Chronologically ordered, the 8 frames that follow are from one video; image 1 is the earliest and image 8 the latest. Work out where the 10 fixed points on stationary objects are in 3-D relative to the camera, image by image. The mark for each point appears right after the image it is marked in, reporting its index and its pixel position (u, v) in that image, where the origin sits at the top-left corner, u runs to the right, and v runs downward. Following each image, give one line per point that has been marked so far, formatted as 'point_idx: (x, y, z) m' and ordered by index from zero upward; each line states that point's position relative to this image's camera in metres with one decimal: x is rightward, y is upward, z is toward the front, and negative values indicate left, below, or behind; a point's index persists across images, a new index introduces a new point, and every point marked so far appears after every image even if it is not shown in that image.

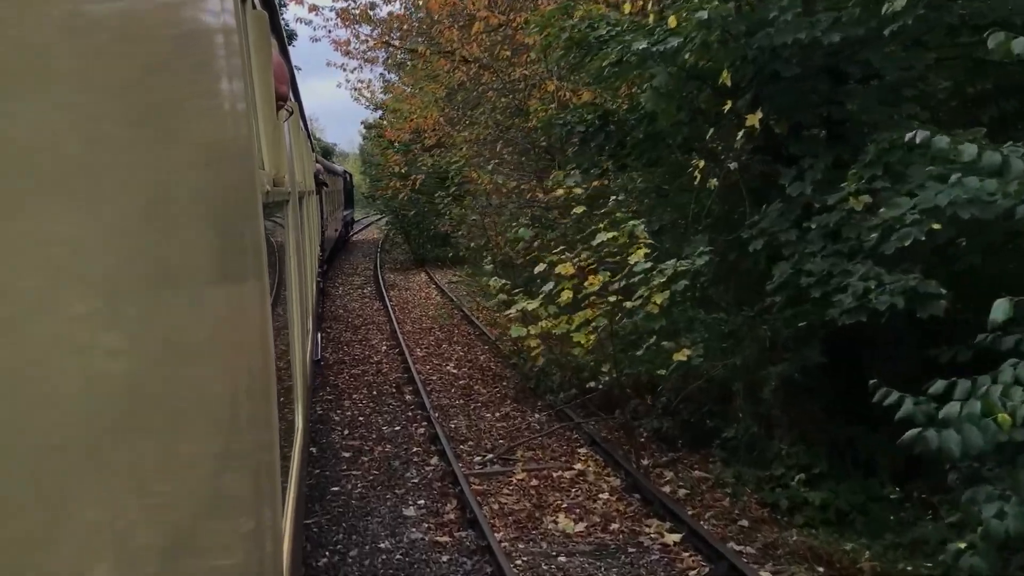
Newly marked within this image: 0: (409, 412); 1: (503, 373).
0: (-0.8, -1.0, +7.9) m
1: (-0.1, -0.8, +9.0) m
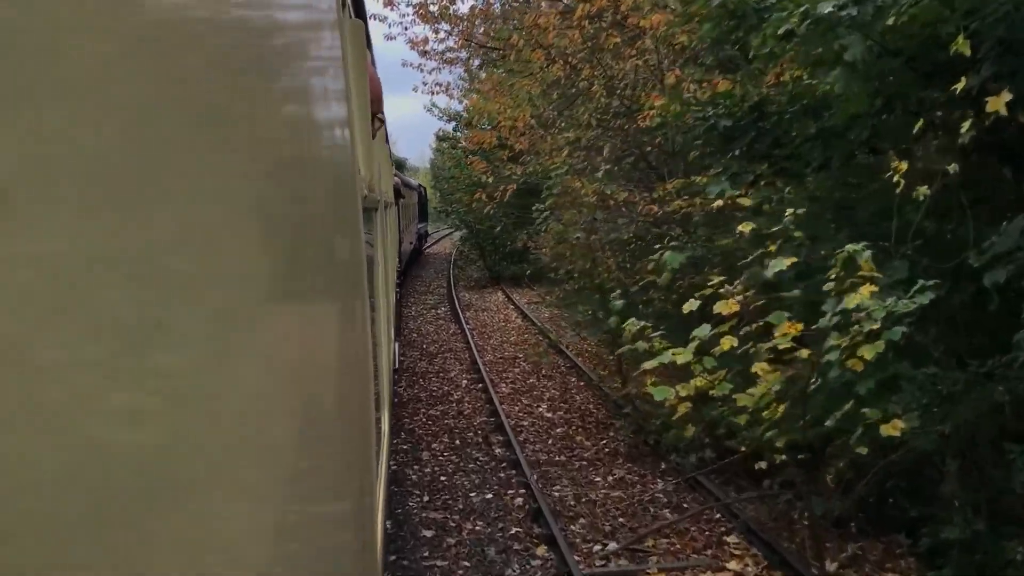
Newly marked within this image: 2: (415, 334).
0: (-0.1, -1.2, +6.4) m
1: (+0.8, -1.1, +7.5) m
2: (-1.4, -0.7, +13.8) m
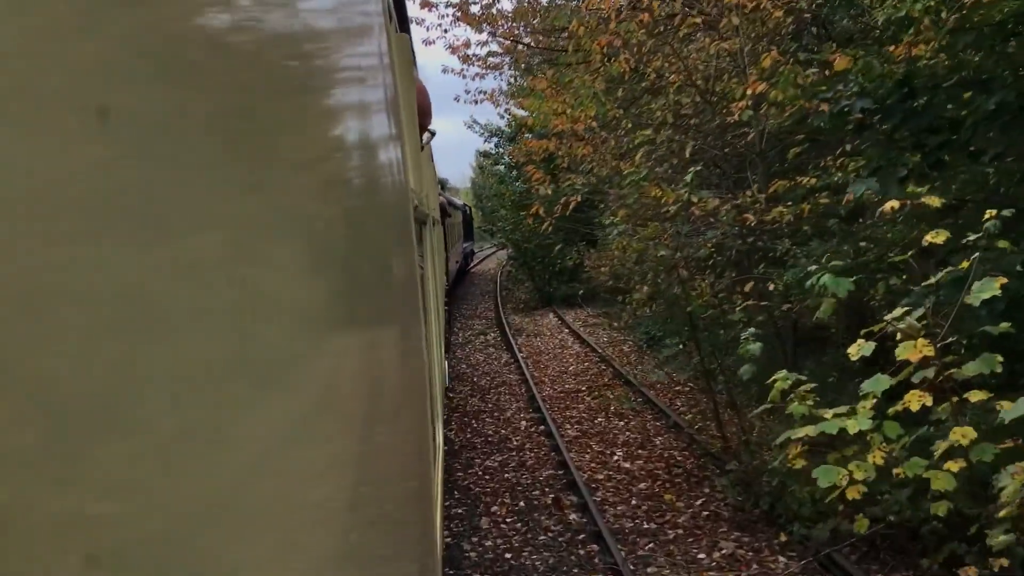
0: (+0.4, -1.4, +5.3) m
1: (+1.3, -1.2, +6.3) m
2: (-0.7, -1.0, +12.7) m
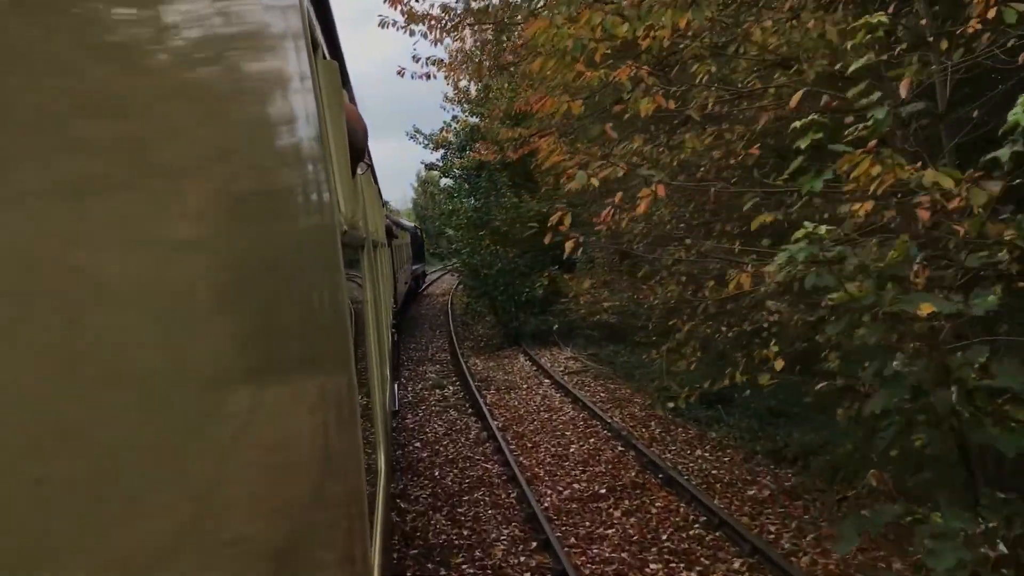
0: (+0.6, -1.7, +1.9) m
1: (+1.4, -1.5, +3.0) m
2: (-0.9, -1.5, +9.2) m
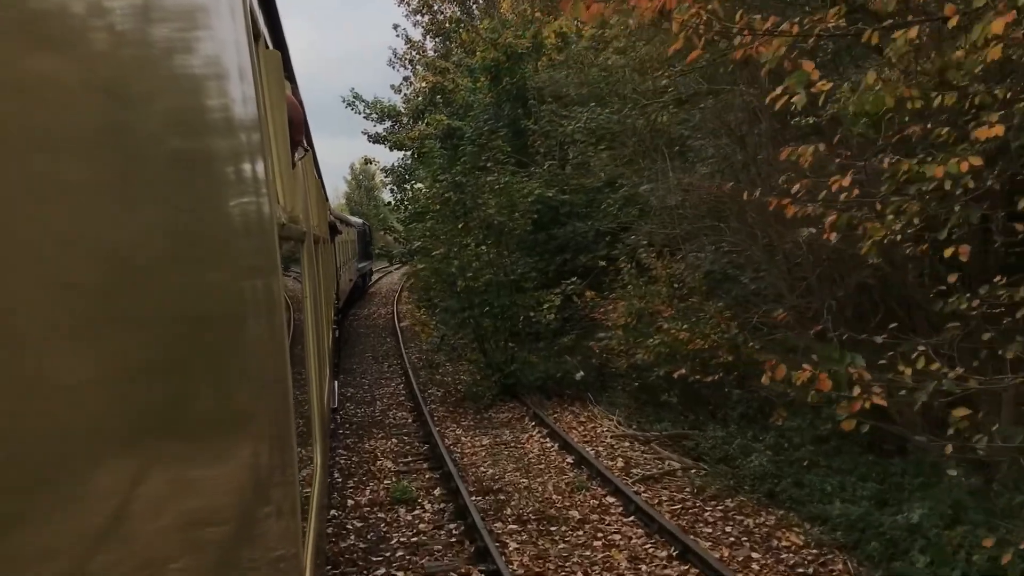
0: (+1.5, -1.9, -3.5) m
1: (+2.2, -1.7, -2.3) m
2: (-0.5, -1.7, +3.7) m
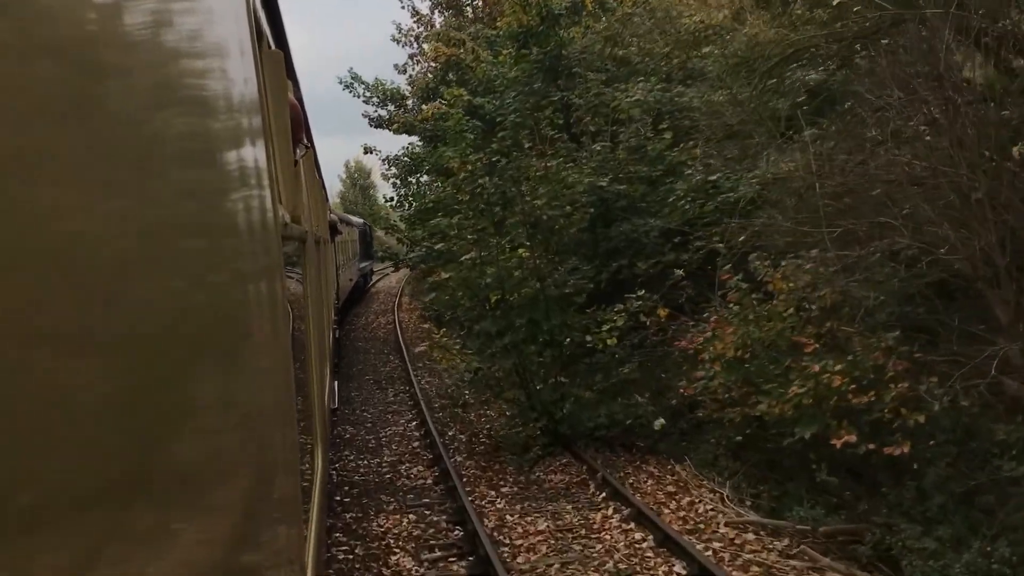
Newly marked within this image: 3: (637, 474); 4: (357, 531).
0: (+2.0, -2.0, -5.9) m
1: (+2.7, -1.9, -4.7) m
2: (-0.1, -1.8, +1.3) m
3: (+0.9, -1.3, +6.9) m
4: (-1.0, -1.6, +6.3) m
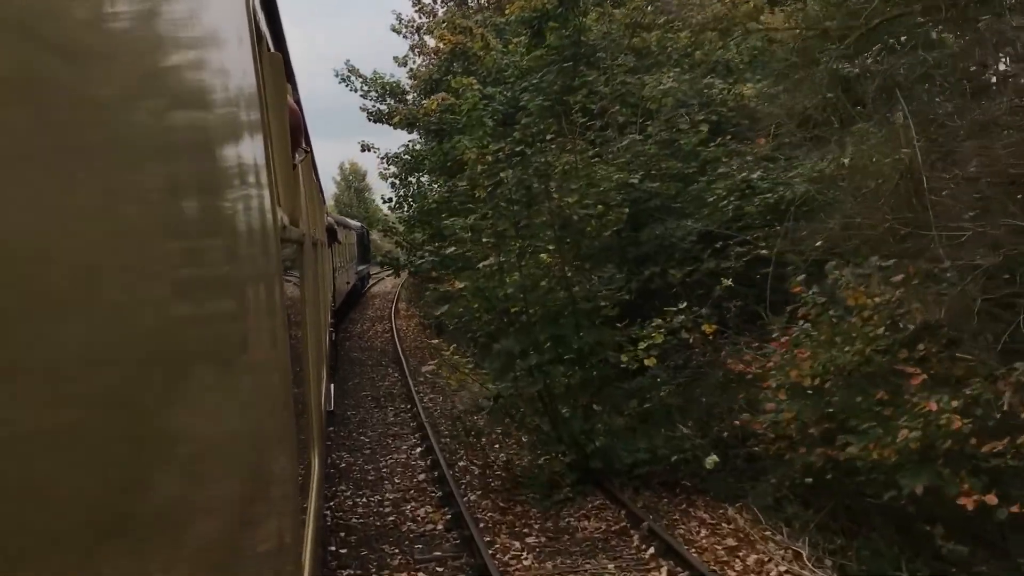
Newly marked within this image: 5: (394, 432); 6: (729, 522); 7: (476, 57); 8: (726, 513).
0: (+2.2, -2.1, -6.9) m
1: (+2.9, -1.9, -5.7) m
2: (+0.1, -1.9, +0.3) m
3: (+1.1, -1.4, +5.8) m
4: (-0.8, -1.6, +5.2) m
5: (-1.1, -1.4, +8.9) m
6: (+1.3, -1.4, +5.7) m
7: (-0.5, +3.0, +12.3) m
8: (+1.3, -1.4, +5.8) m
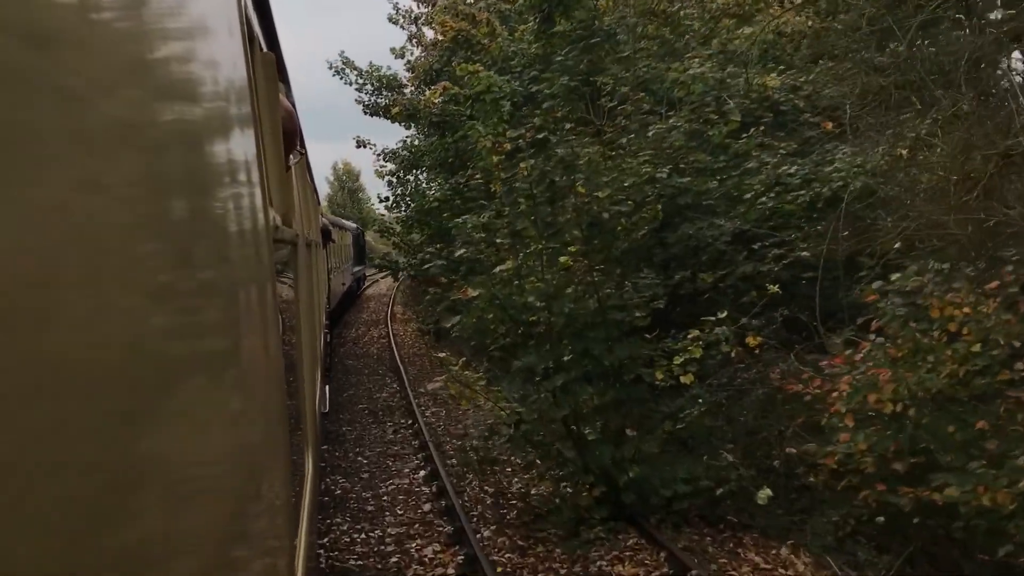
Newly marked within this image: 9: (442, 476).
0: (+2.4, -2.1, -7.7) m
1: (+3.1, -1.9, -6.5) m
2: (+0.3, -1.9, -0.5) m
3: (+1.2, -1.5, +5.0) m
4: (-0.7, -1.7, +4.4) m
5: (-1.0, -1.4, +8.1) m
6: (+1.4, -1.5, +5.0) m
7: (-0.4, +2.9, +11.5) m
8: (+1.5, -1.4, +5.0) m
9: (-0.5, -1.3, +6.8) m
